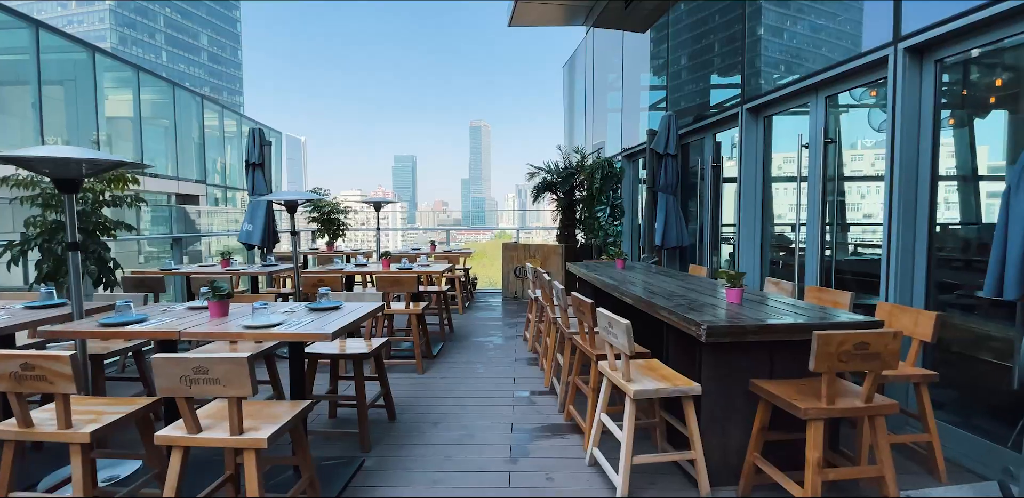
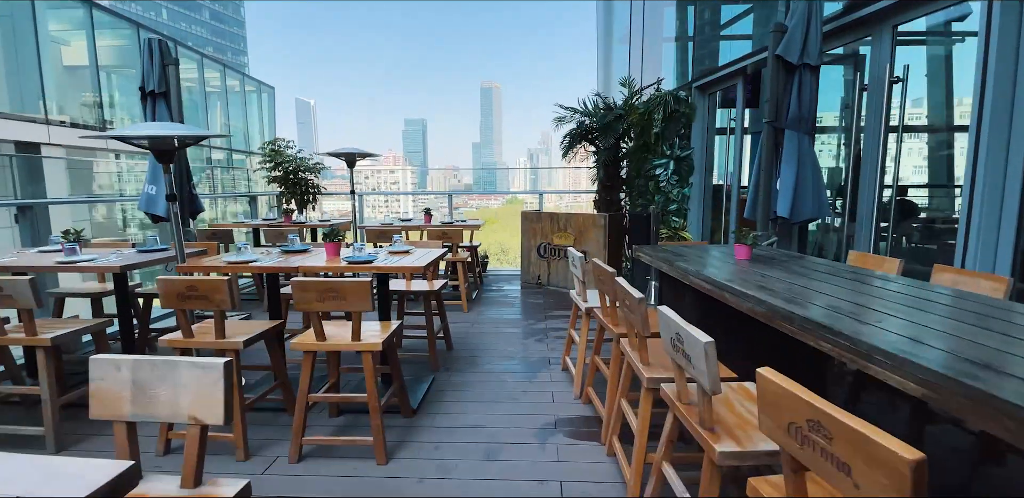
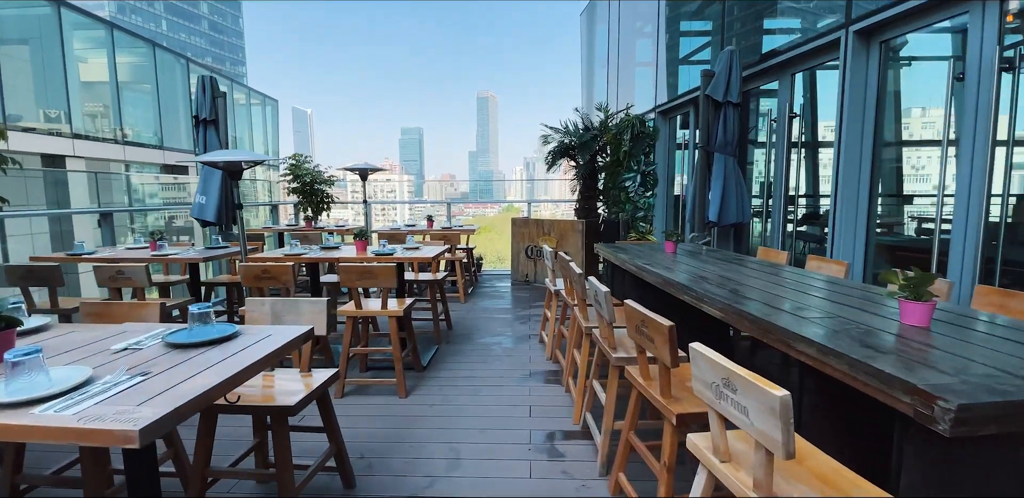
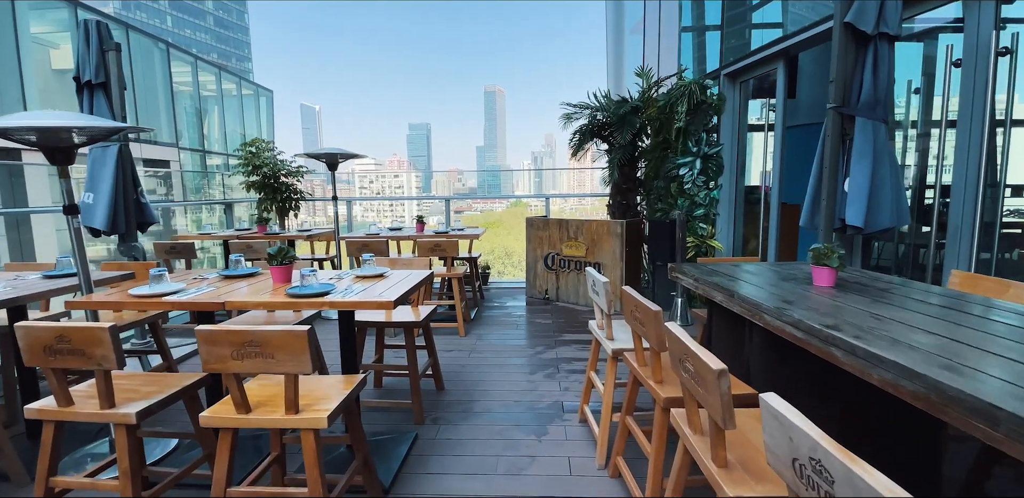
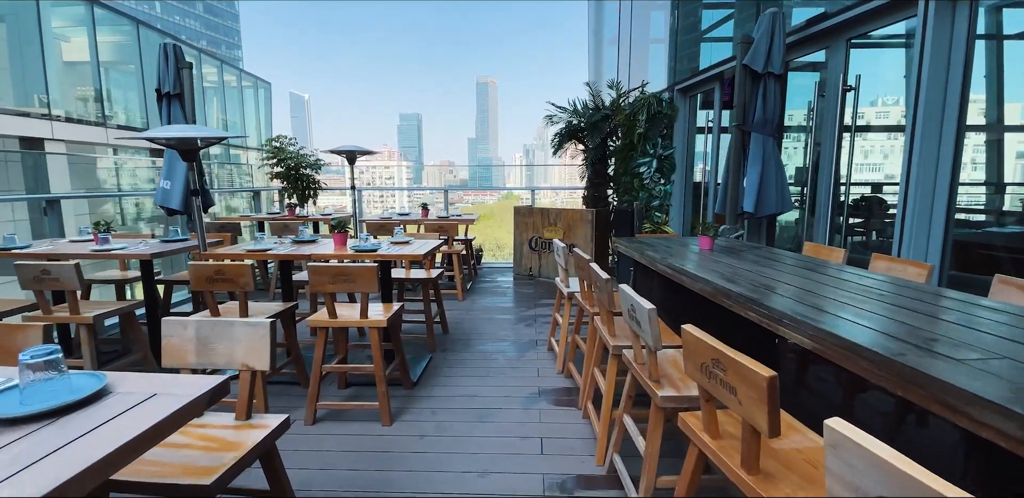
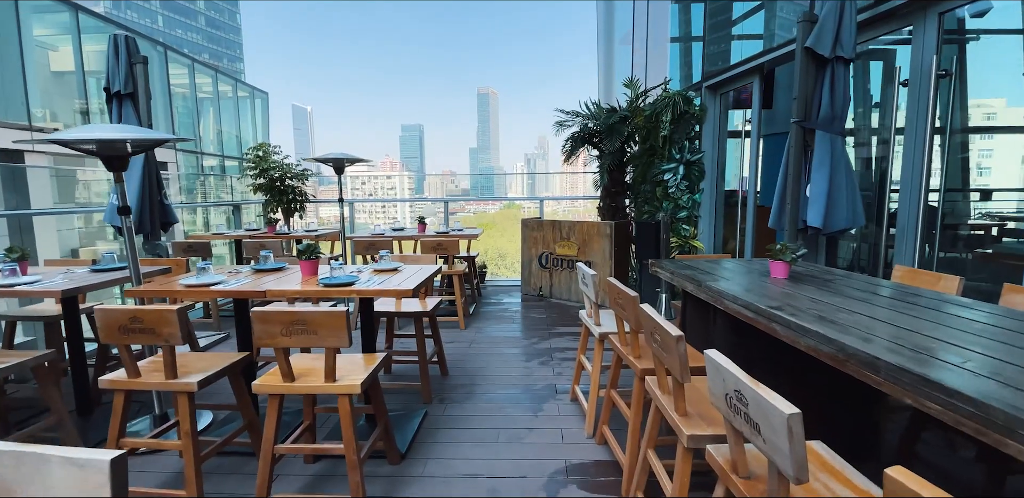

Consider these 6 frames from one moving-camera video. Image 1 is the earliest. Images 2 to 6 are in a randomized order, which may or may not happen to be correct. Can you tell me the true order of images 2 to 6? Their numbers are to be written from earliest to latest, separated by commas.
3, 5, 2, 6, 4
